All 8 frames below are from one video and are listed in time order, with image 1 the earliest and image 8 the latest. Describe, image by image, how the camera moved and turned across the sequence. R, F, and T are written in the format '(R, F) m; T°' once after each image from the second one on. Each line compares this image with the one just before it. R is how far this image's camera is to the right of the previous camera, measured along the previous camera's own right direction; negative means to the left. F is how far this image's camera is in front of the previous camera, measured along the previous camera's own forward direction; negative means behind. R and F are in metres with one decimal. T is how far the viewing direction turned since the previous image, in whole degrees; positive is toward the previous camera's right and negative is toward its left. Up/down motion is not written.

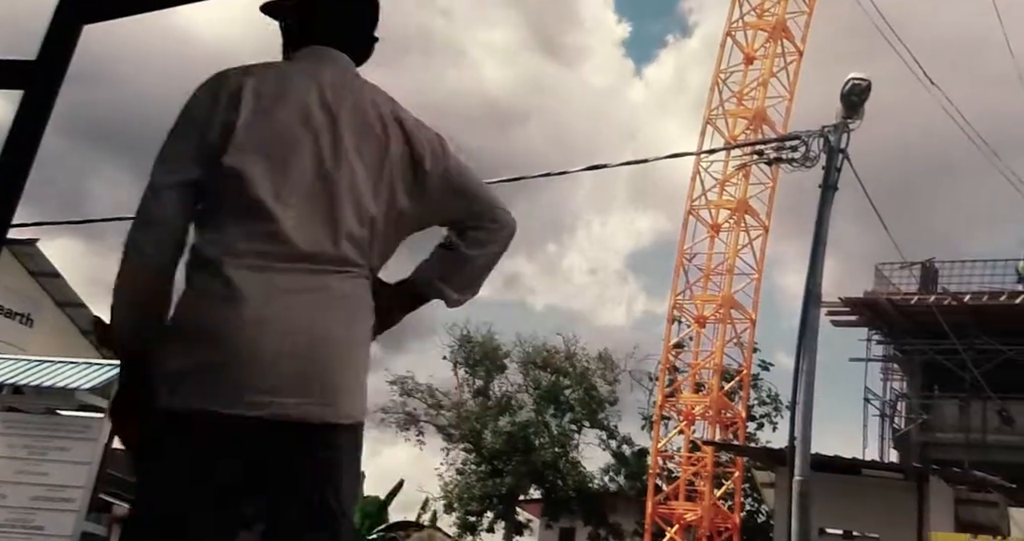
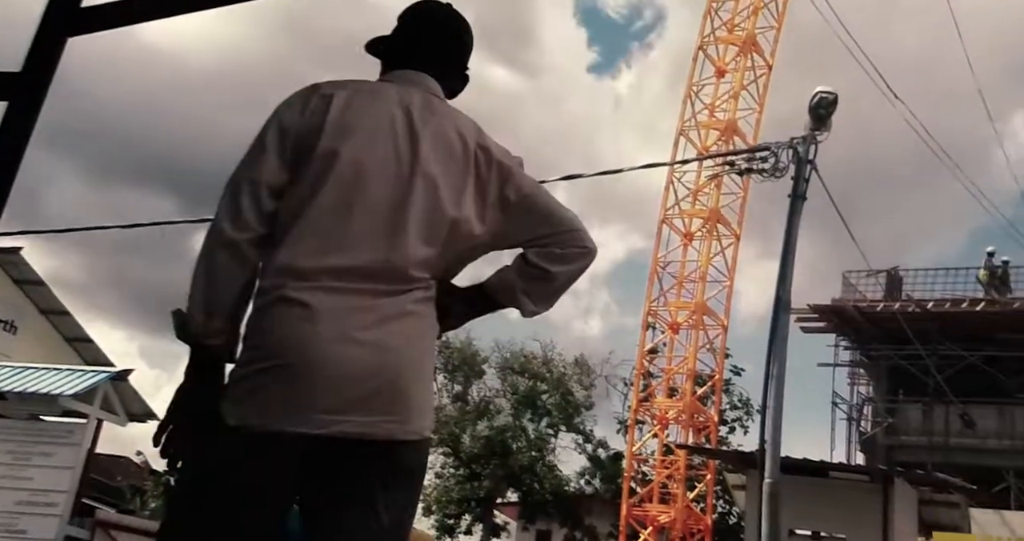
(-0.1, -0.5) m; +2°
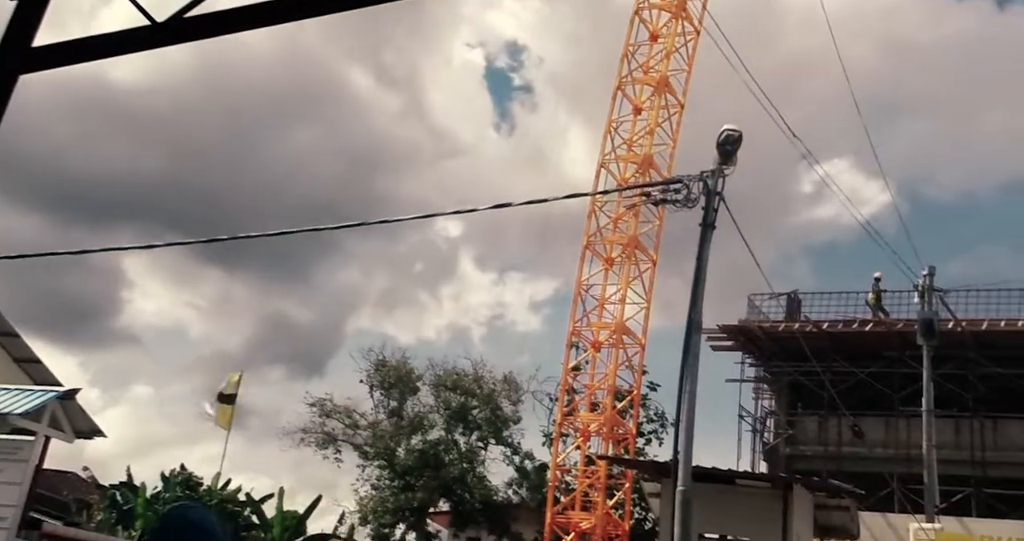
(-0.1, -1.6) m; +4°
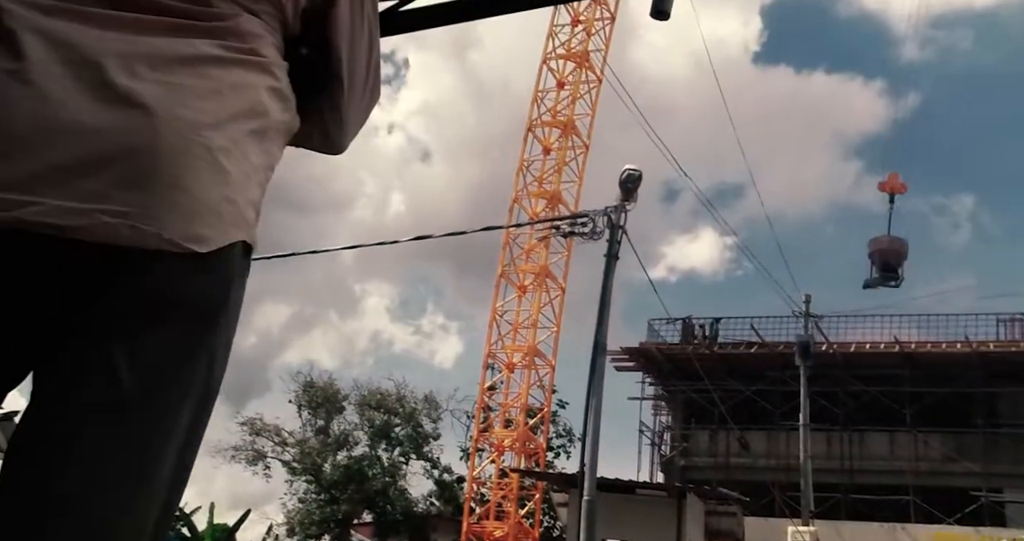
(+0.1, -2.1) m; +5°
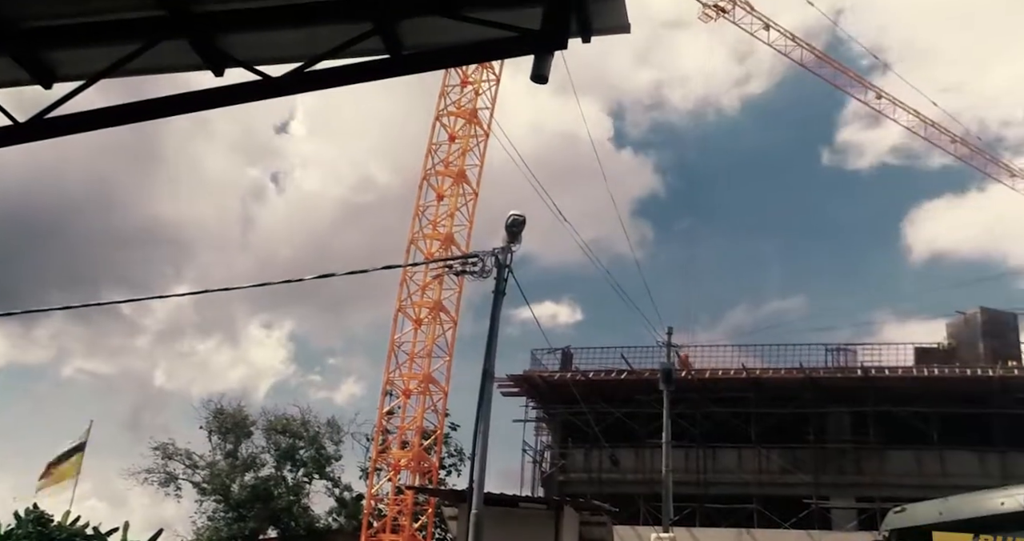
(+0.3, -3.0) m; +6°
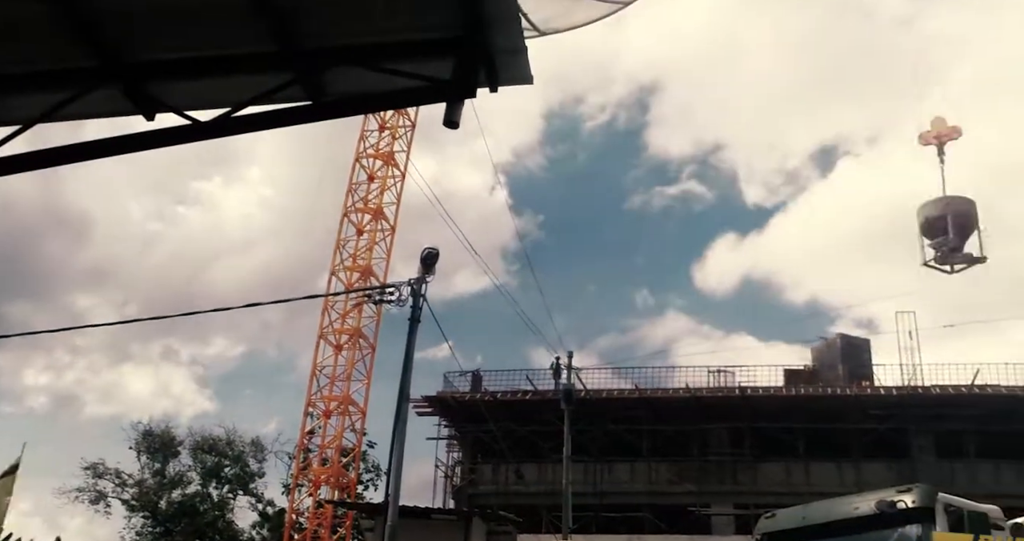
(+0.5, -2.7) m; +4°
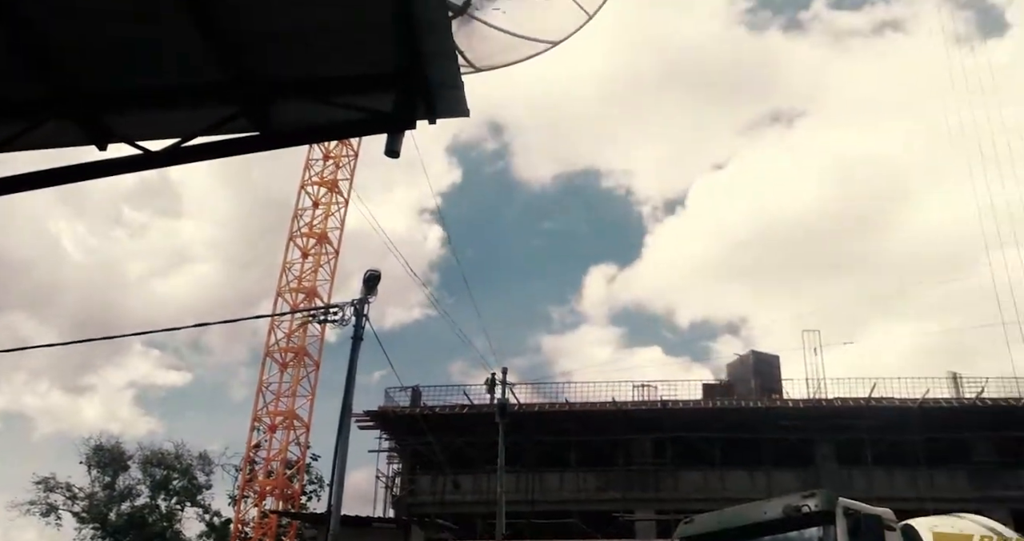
(+0.5, -2.1) m; +3°
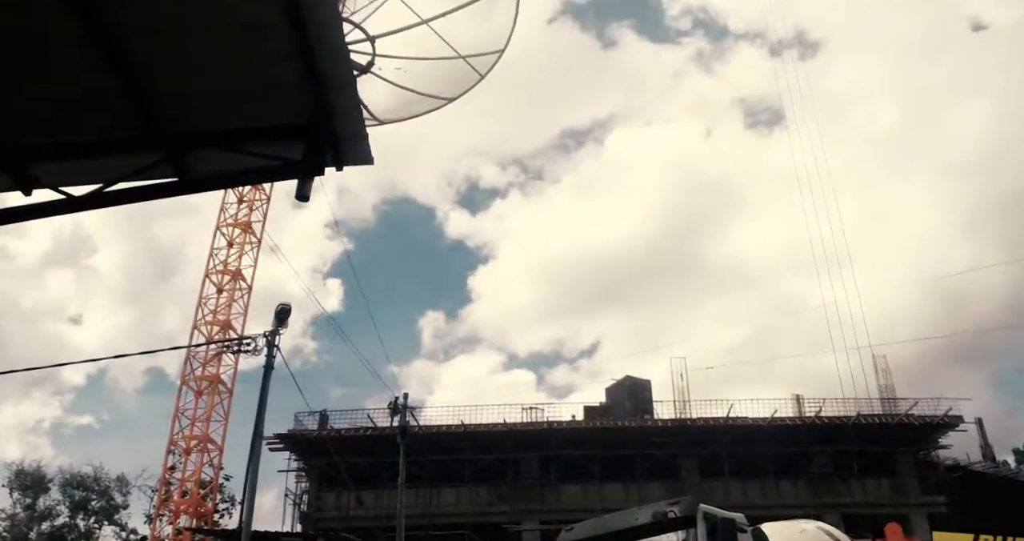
(+1.0, -3.6) m; +5°
